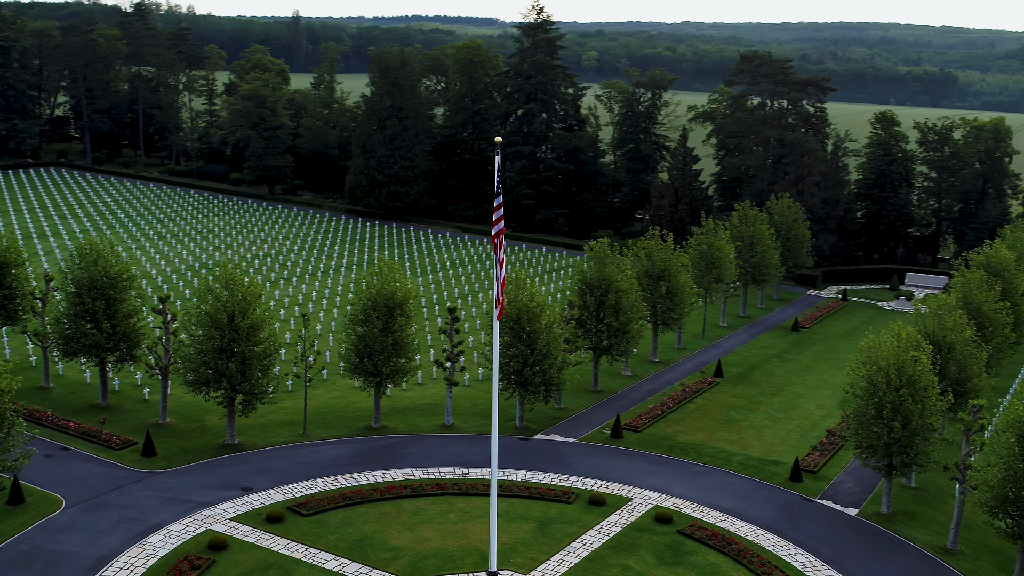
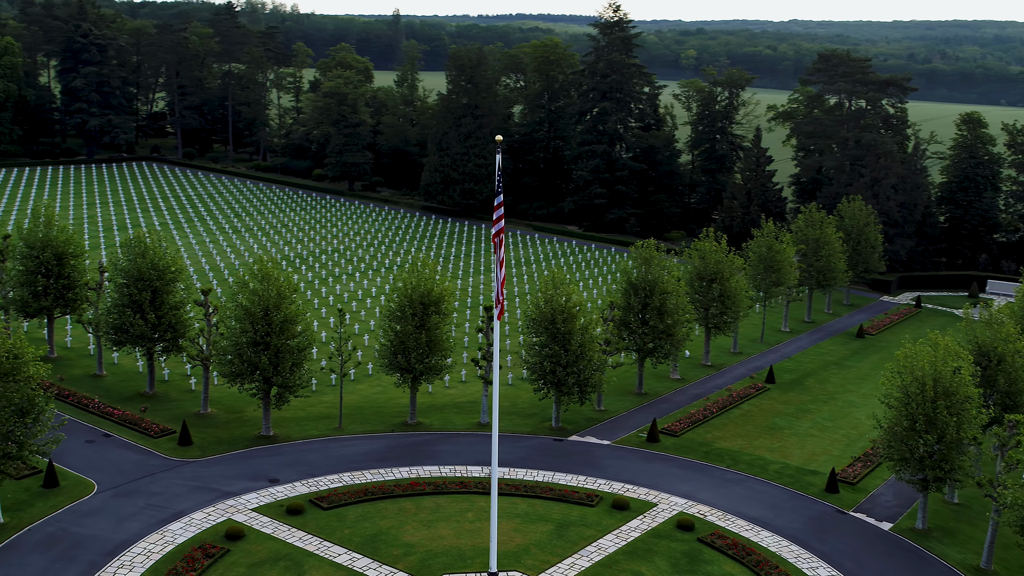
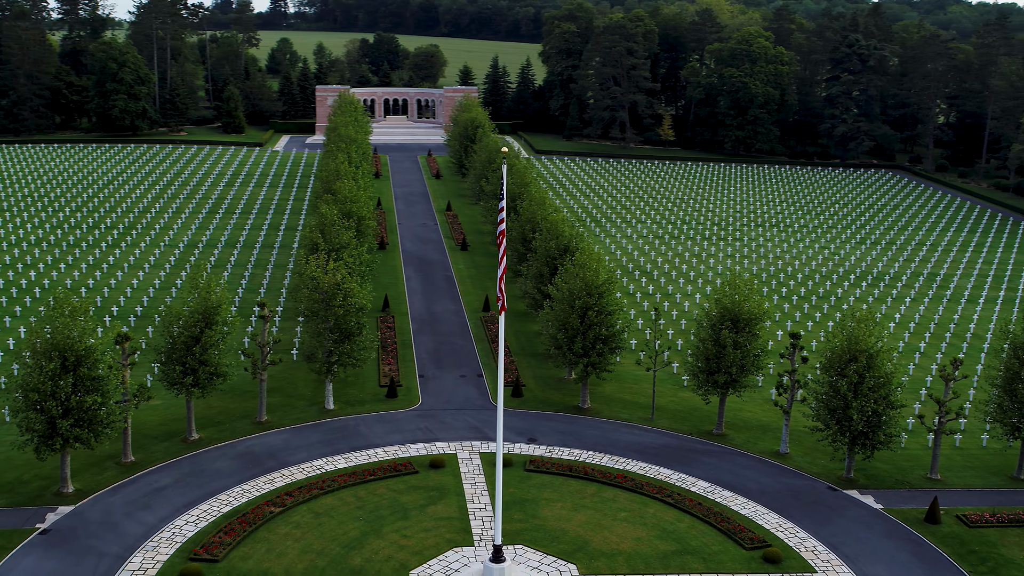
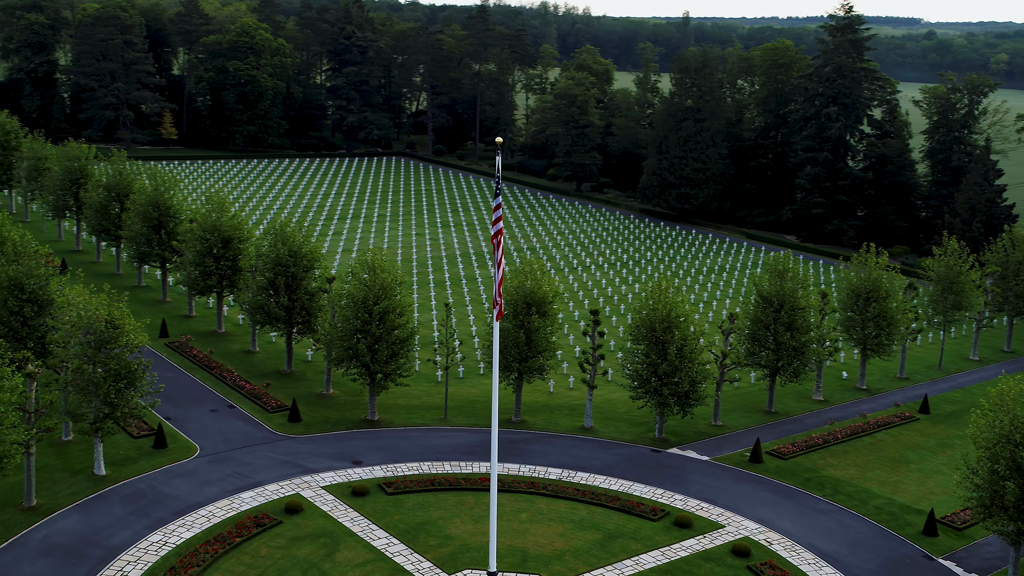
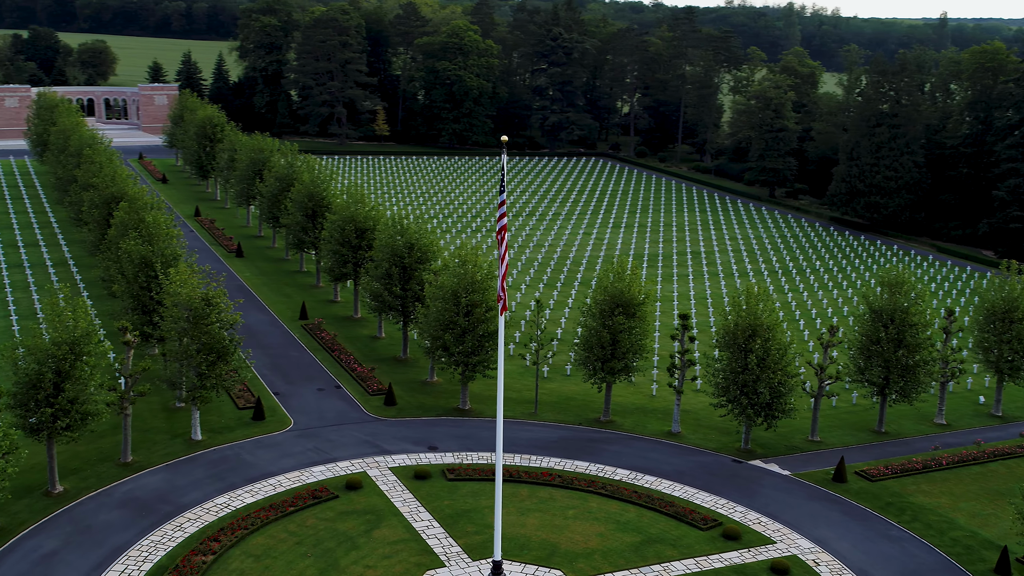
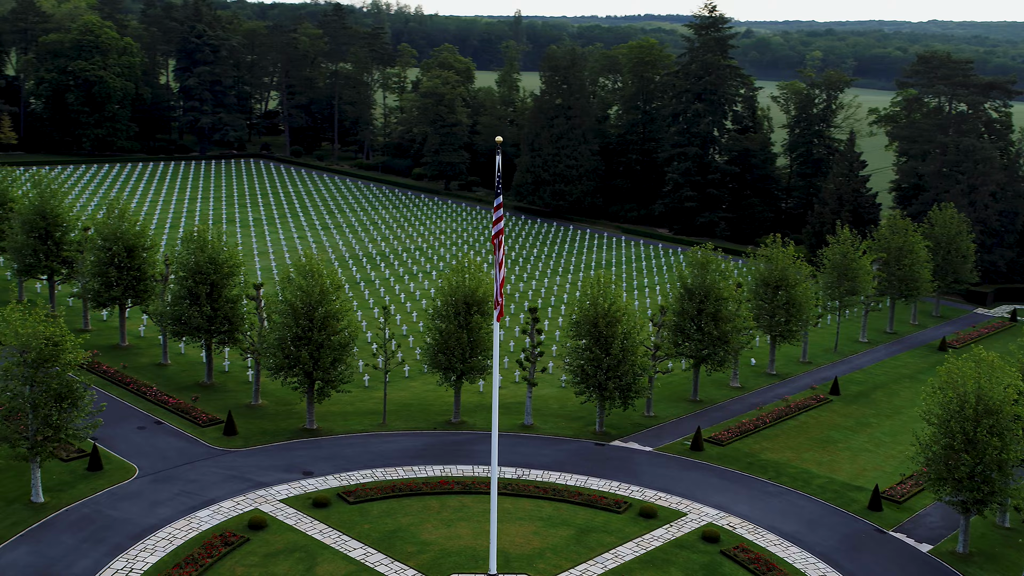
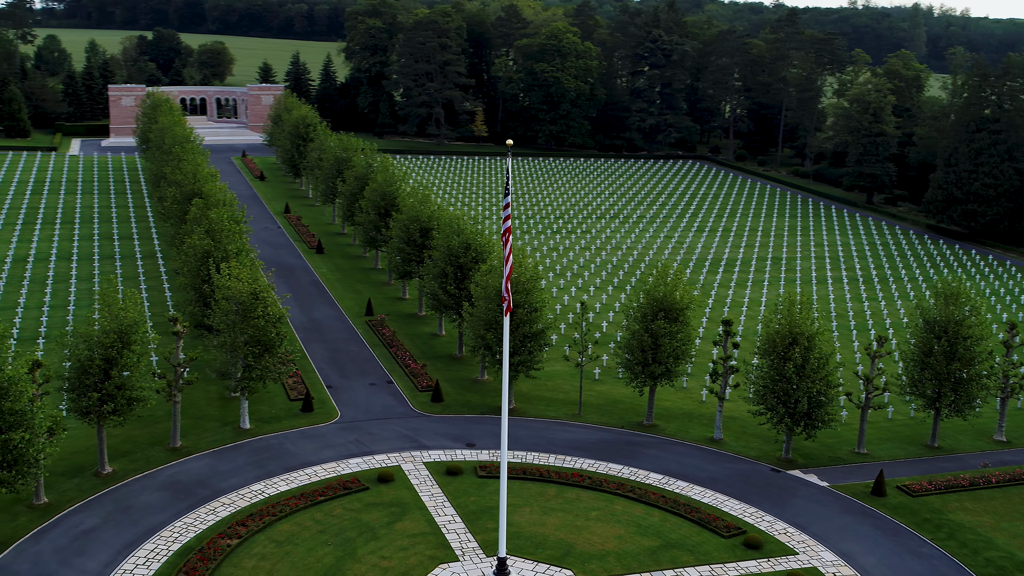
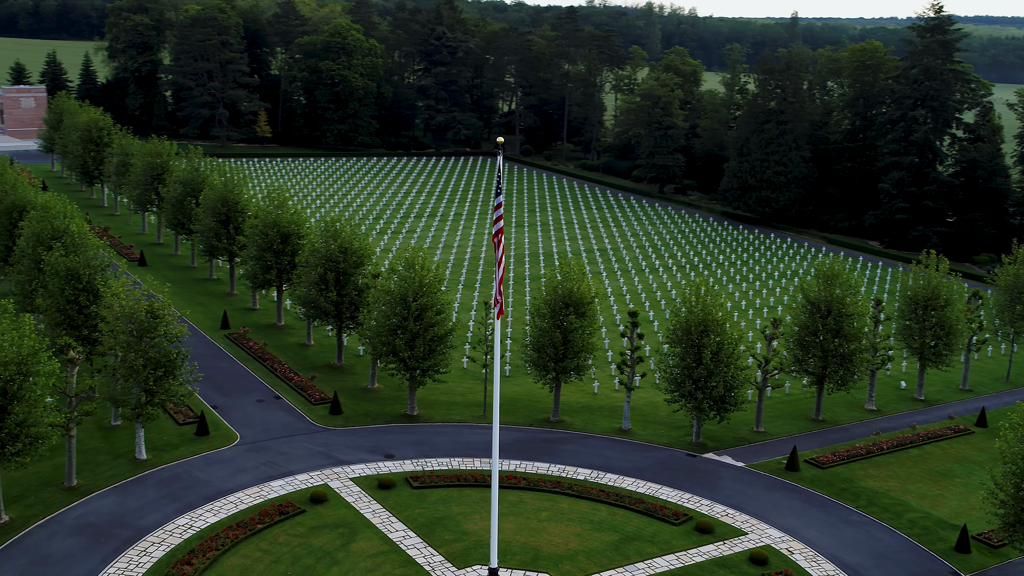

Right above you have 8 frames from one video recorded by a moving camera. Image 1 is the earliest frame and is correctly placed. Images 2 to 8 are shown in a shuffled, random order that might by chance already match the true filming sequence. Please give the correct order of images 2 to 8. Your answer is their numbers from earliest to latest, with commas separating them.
2, 6, 4, 8, 5, 7, 3
